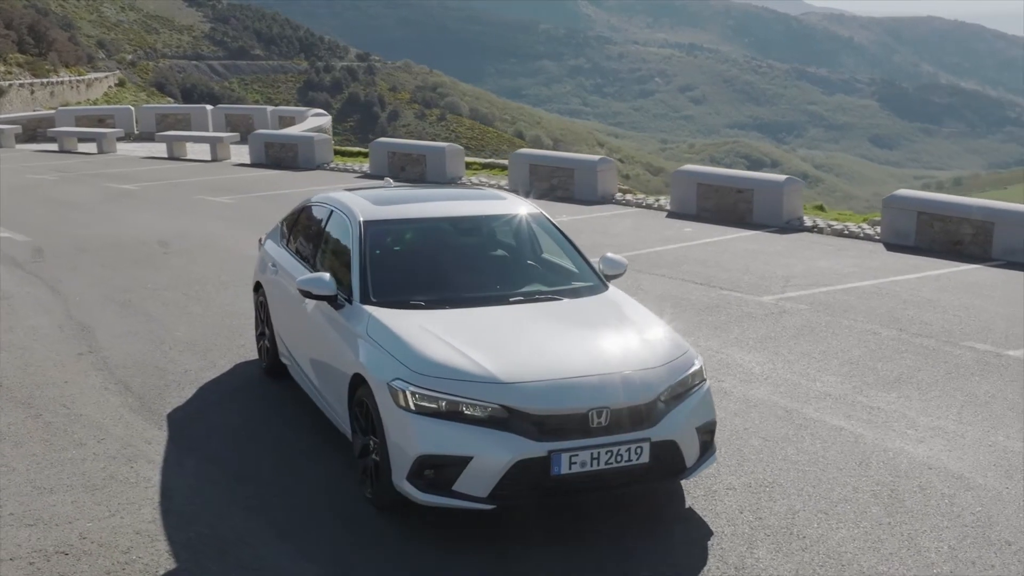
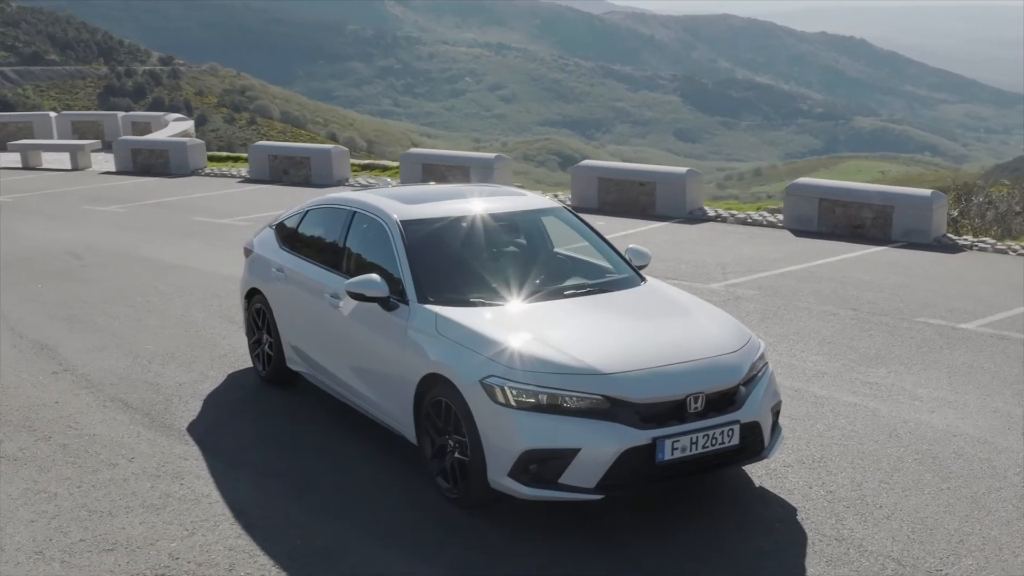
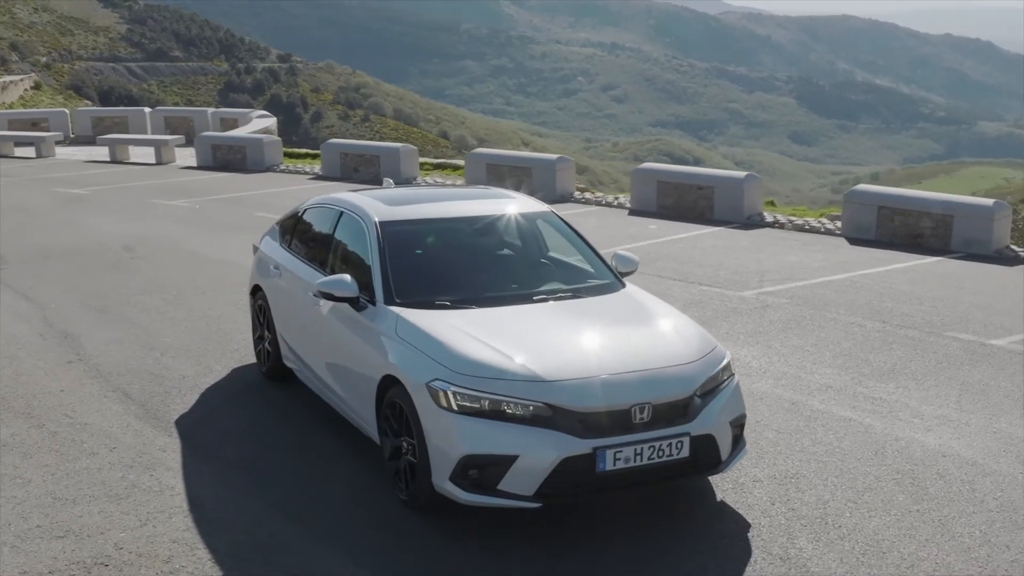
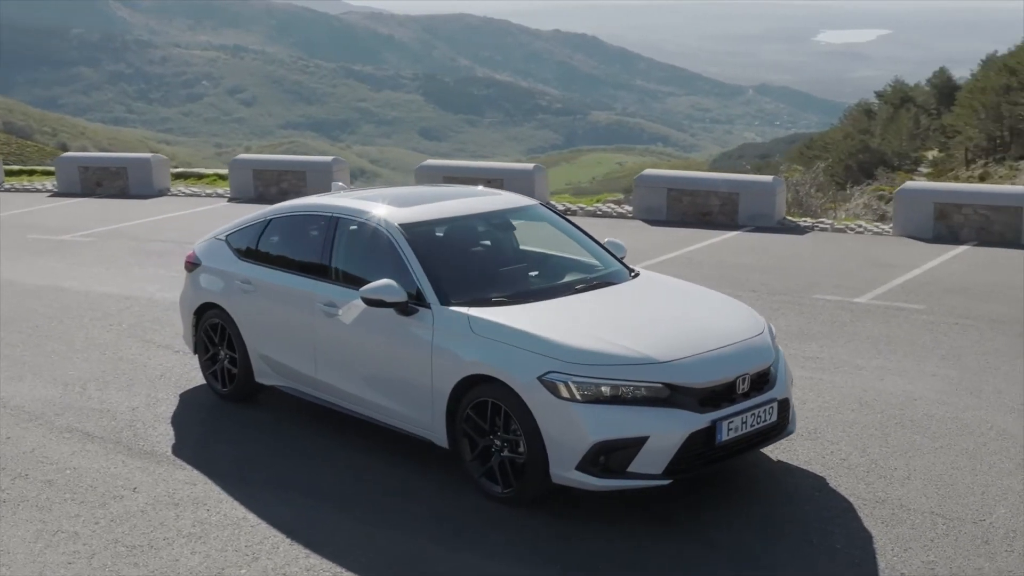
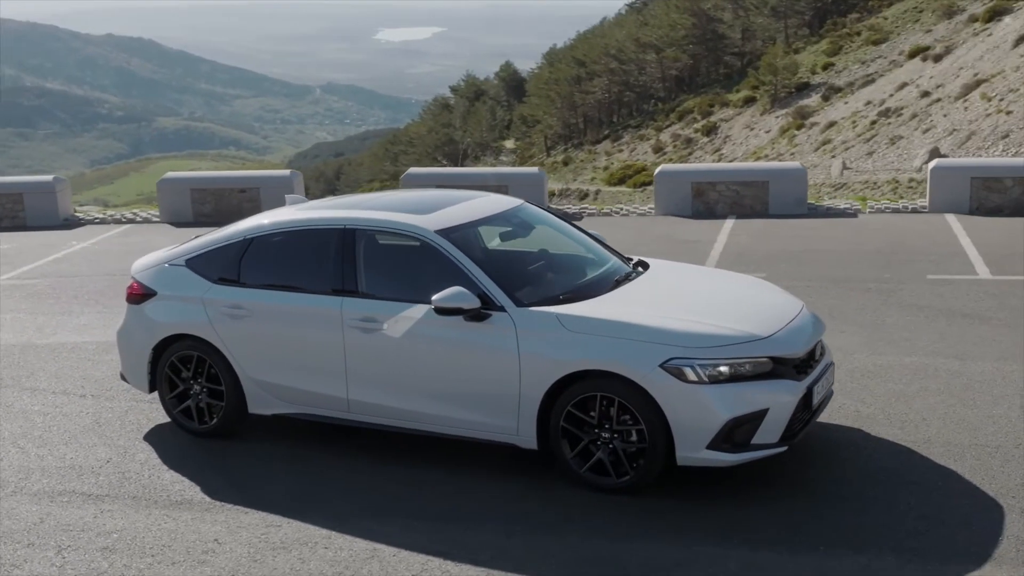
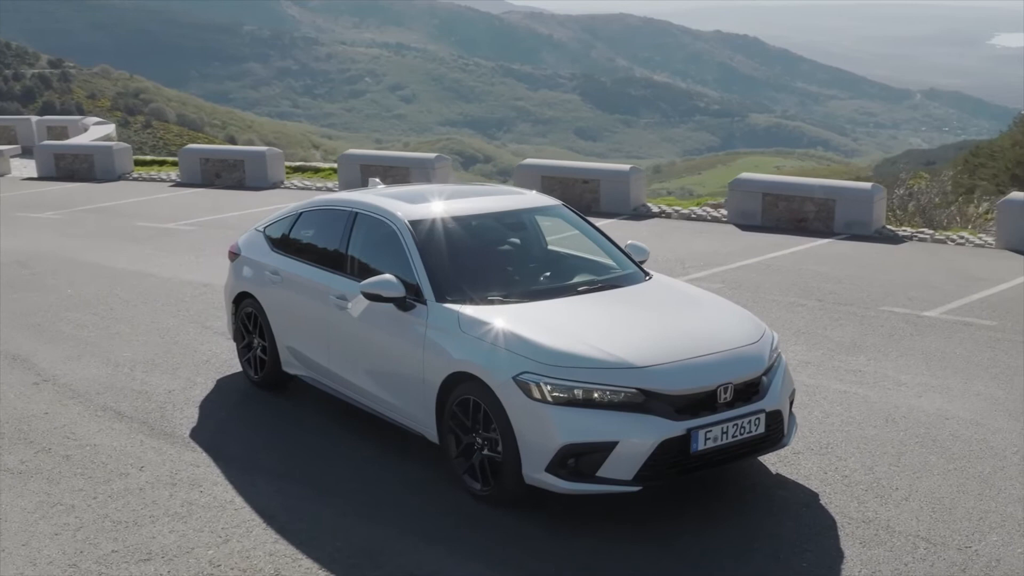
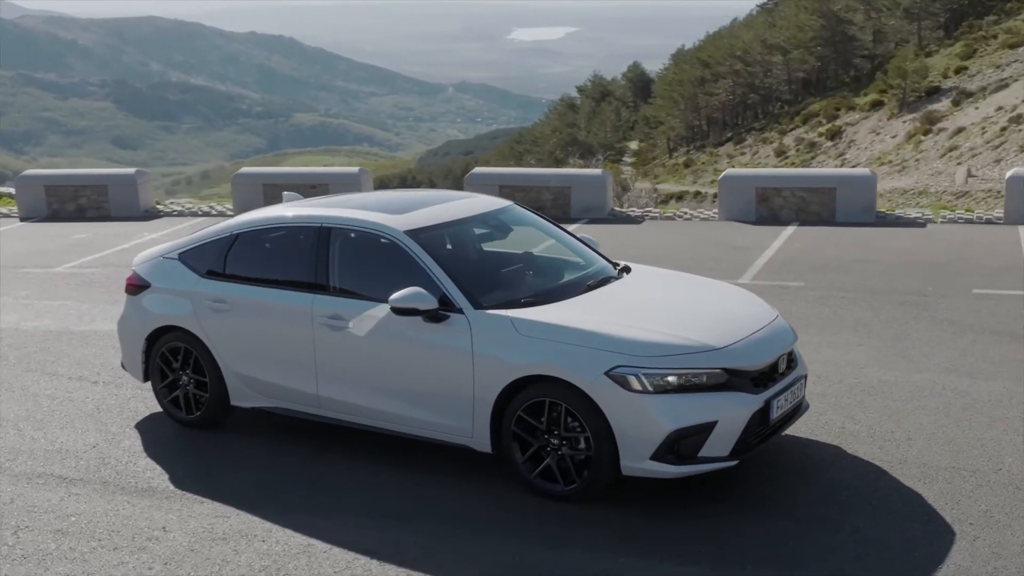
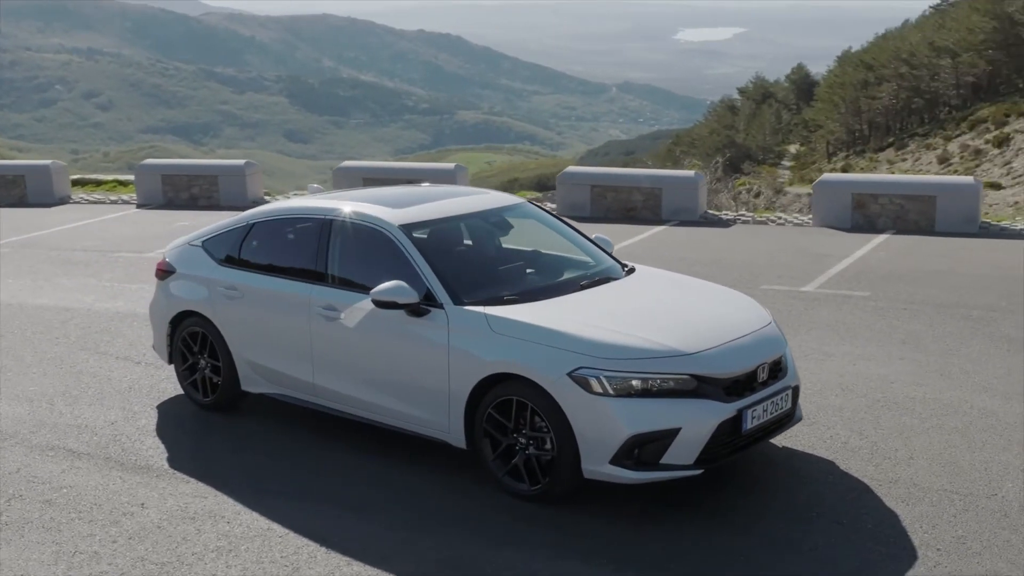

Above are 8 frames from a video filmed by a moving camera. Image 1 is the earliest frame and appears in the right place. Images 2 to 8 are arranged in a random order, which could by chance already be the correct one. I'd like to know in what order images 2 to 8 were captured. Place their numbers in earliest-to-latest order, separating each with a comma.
3, 2, 6, 4, 8, 7, 5
